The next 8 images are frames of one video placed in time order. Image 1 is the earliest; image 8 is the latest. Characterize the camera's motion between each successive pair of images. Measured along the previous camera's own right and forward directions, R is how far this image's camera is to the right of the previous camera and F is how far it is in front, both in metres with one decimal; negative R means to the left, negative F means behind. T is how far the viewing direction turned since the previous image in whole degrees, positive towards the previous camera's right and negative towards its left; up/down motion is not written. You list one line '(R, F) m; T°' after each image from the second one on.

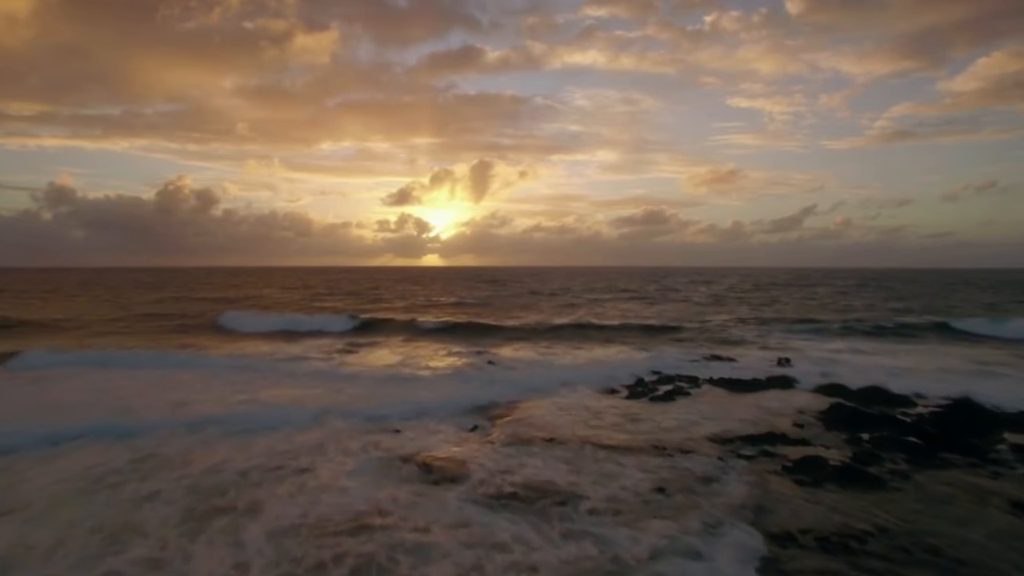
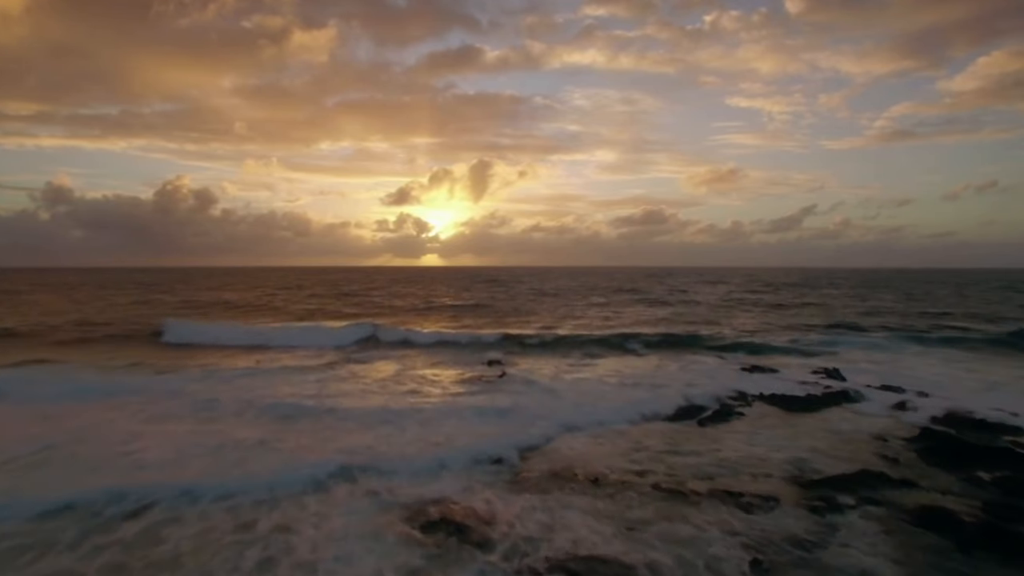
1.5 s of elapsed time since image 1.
(-0.7, +2.0) m; 0°
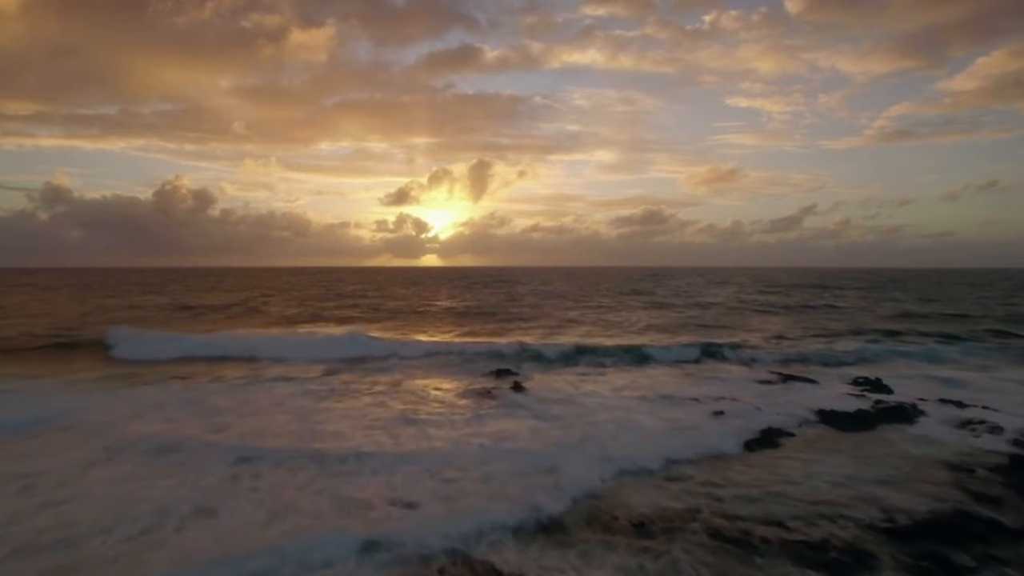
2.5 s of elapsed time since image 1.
(-0.5, +1.5) m; 0°
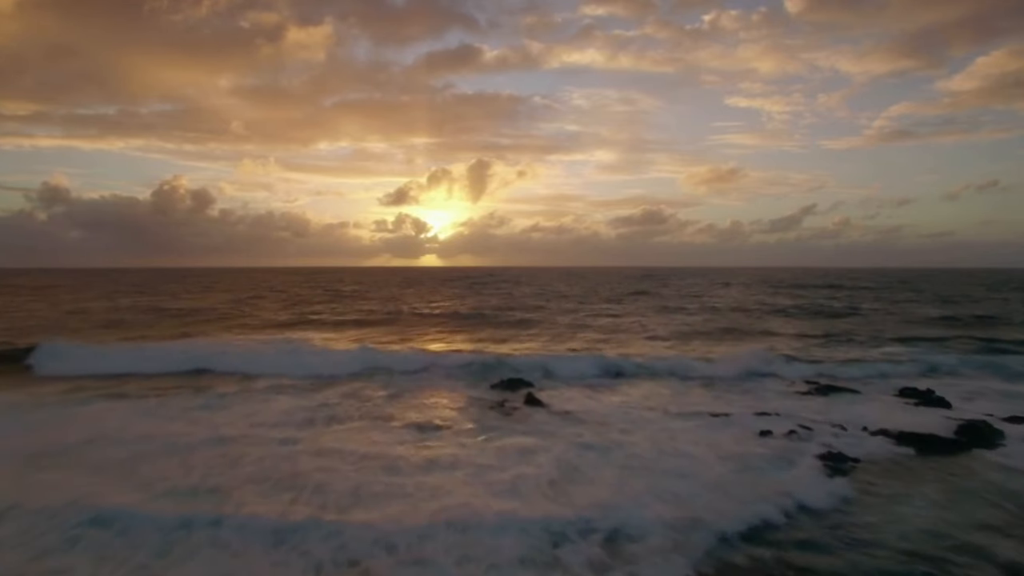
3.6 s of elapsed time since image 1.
(-0.5, +1.5) m; 0°
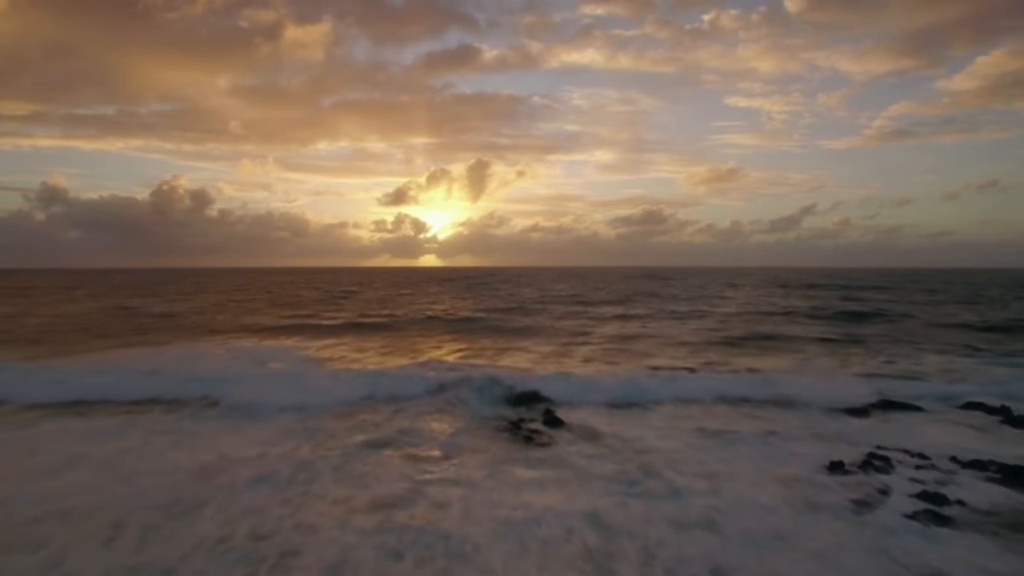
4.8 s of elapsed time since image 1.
(-0.5, +1.8) m; 0°
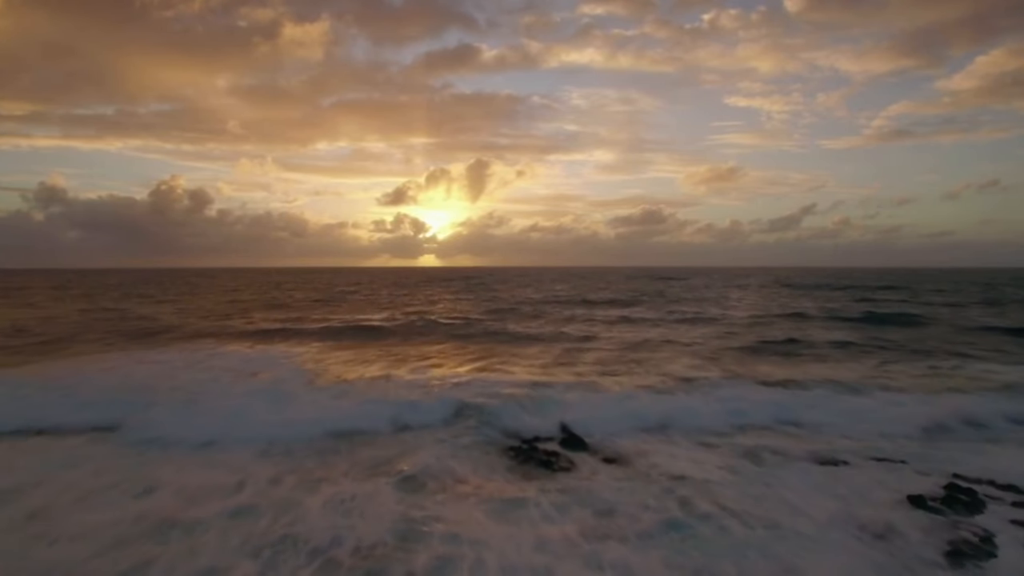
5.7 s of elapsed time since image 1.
(-0.3, +1.5) m; 0°
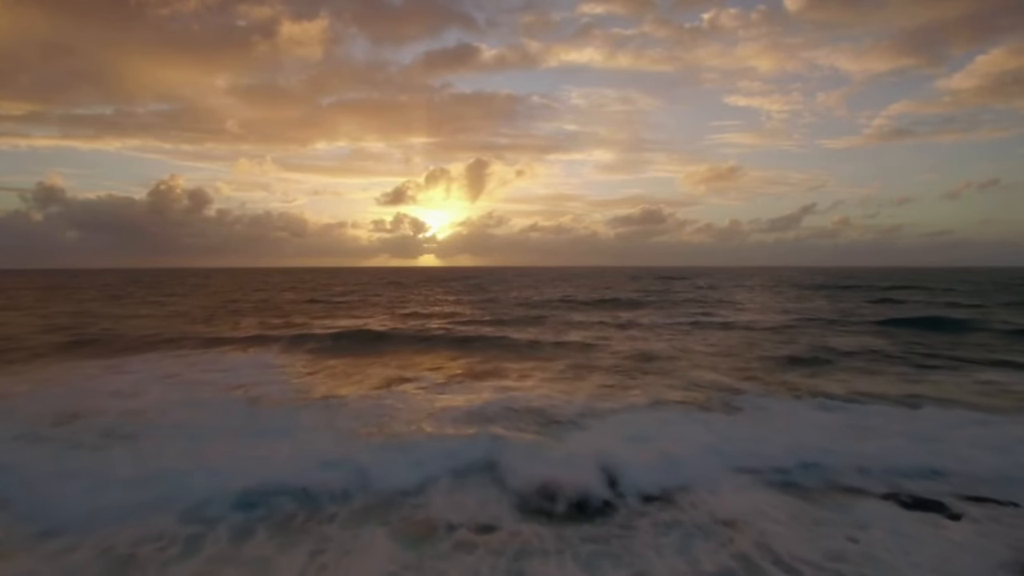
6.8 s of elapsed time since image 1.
(-0.3, +1.5) m; 0°
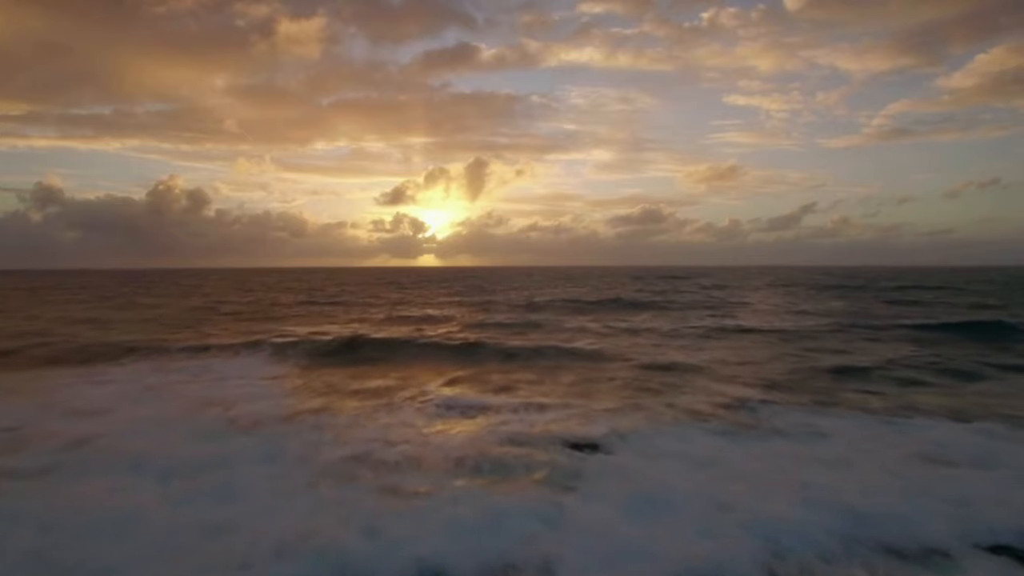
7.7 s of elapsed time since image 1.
(-0.4, +1.3) m; 0°
